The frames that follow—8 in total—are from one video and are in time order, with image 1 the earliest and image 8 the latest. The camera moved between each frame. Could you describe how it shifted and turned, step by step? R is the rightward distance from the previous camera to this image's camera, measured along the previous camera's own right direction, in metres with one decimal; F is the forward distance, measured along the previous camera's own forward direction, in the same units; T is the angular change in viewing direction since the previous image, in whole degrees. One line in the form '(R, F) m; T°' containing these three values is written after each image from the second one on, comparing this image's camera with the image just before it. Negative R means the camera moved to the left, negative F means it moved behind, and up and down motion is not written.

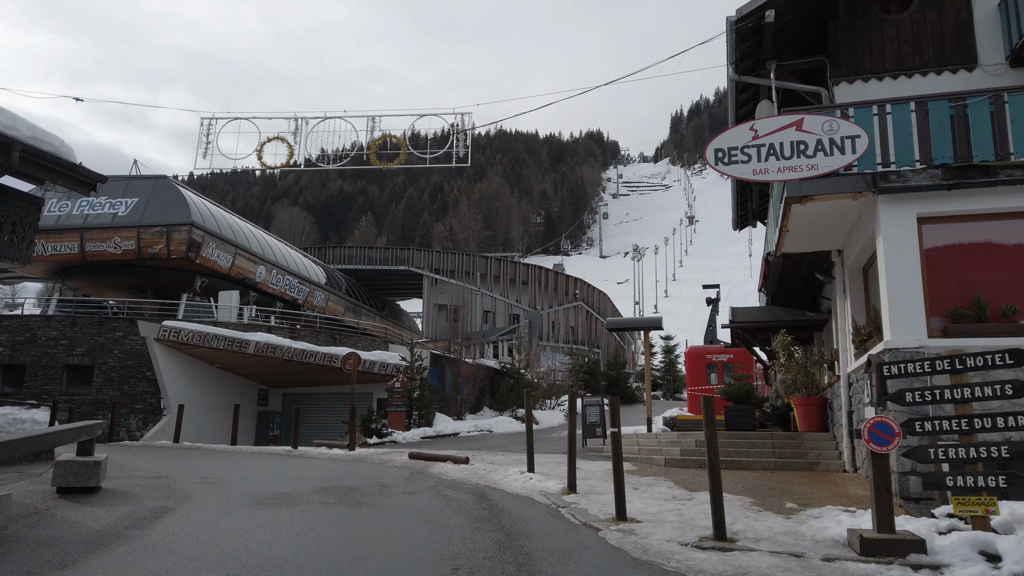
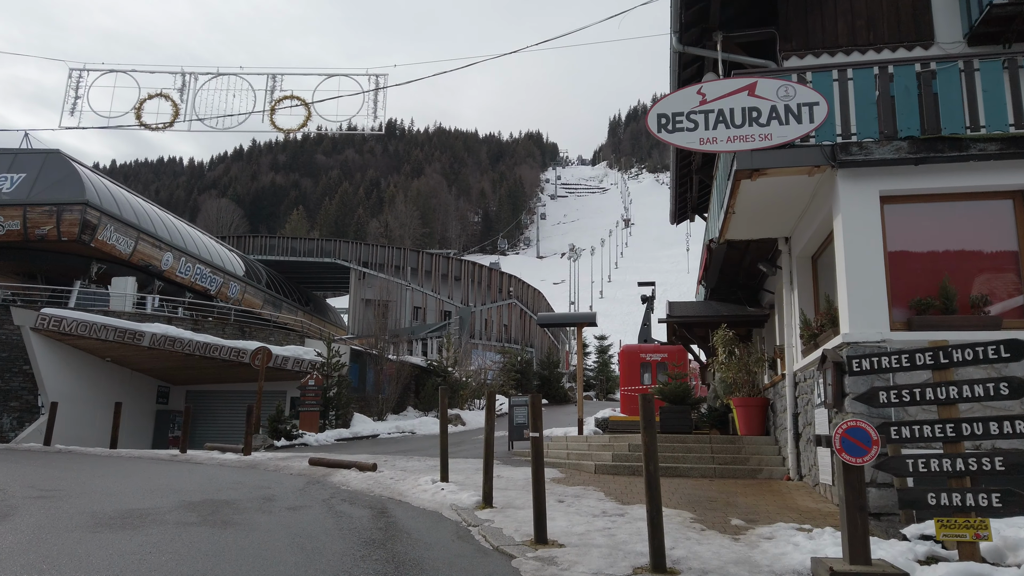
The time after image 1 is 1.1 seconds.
(+0.3, +1.4) m; +5°
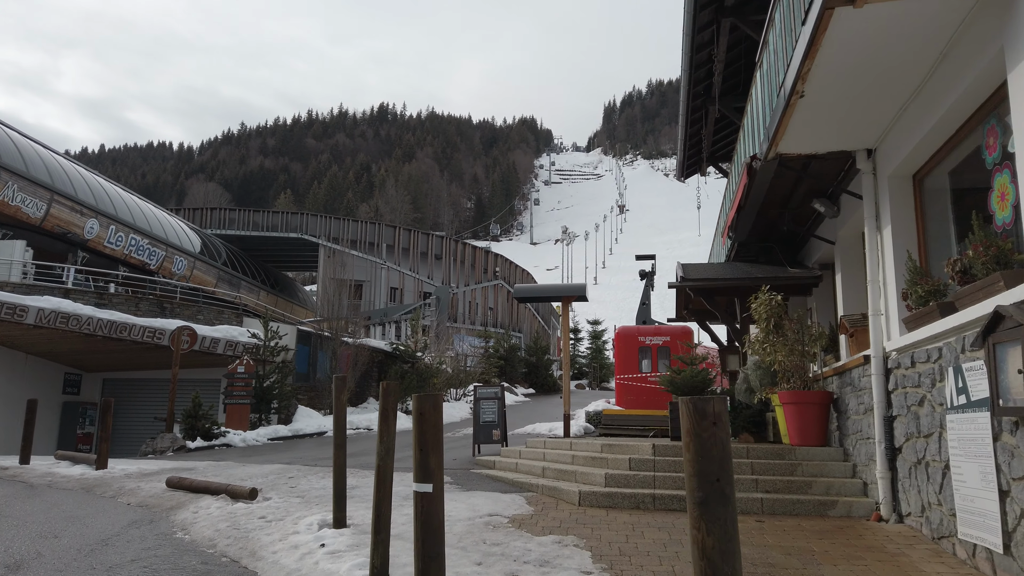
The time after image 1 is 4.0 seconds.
(+0.5, +3.9) m; 0°
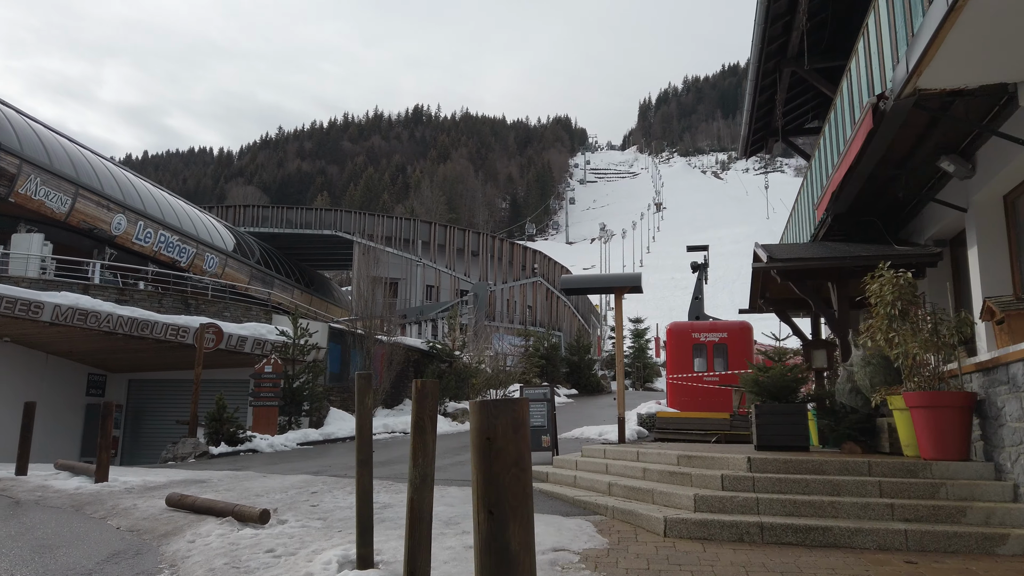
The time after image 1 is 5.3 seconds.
(-0.3, +1.5) m; -3°
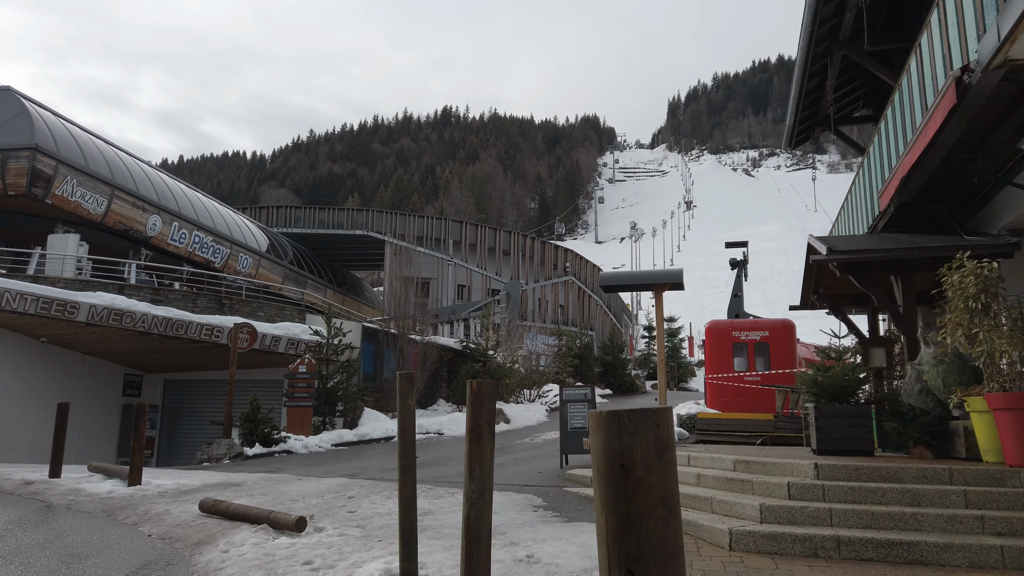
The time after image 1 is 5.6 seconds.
(-0.2, +0.4) m; -2°
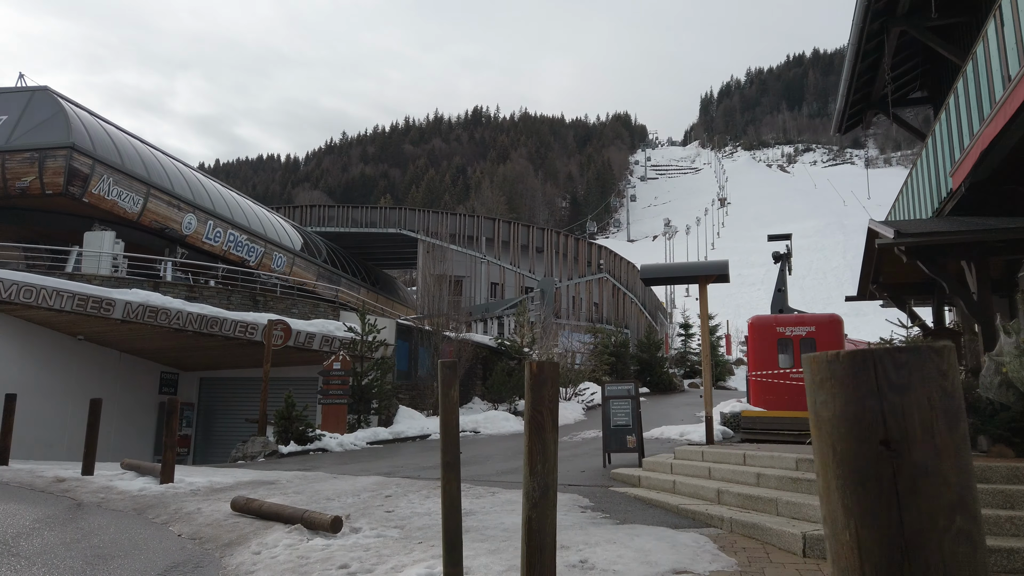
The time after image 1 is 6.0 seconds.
(-0.1, +0.4) m; -2°
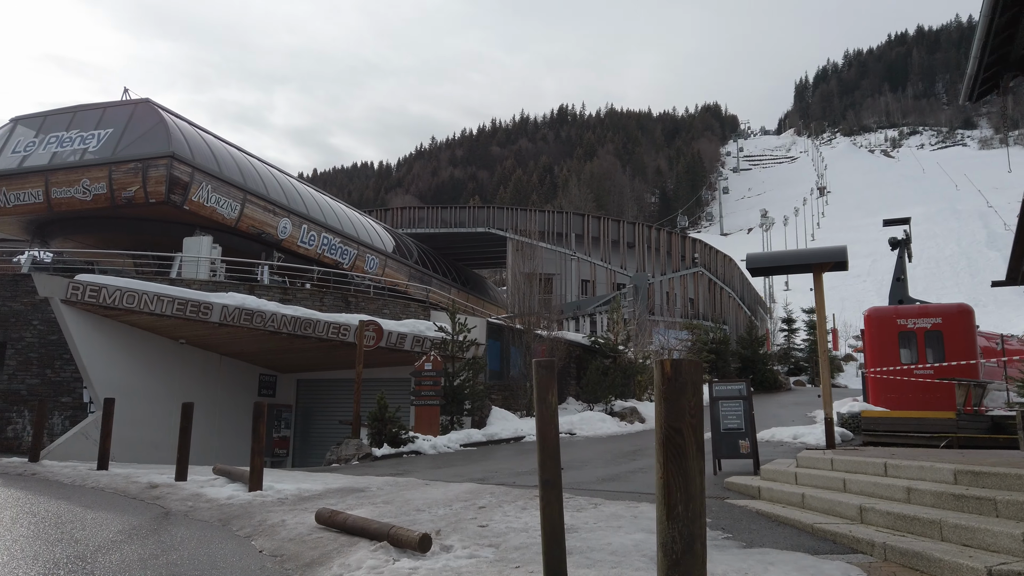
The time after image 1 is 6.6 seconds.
(-0.1, +0.7) m; -7°
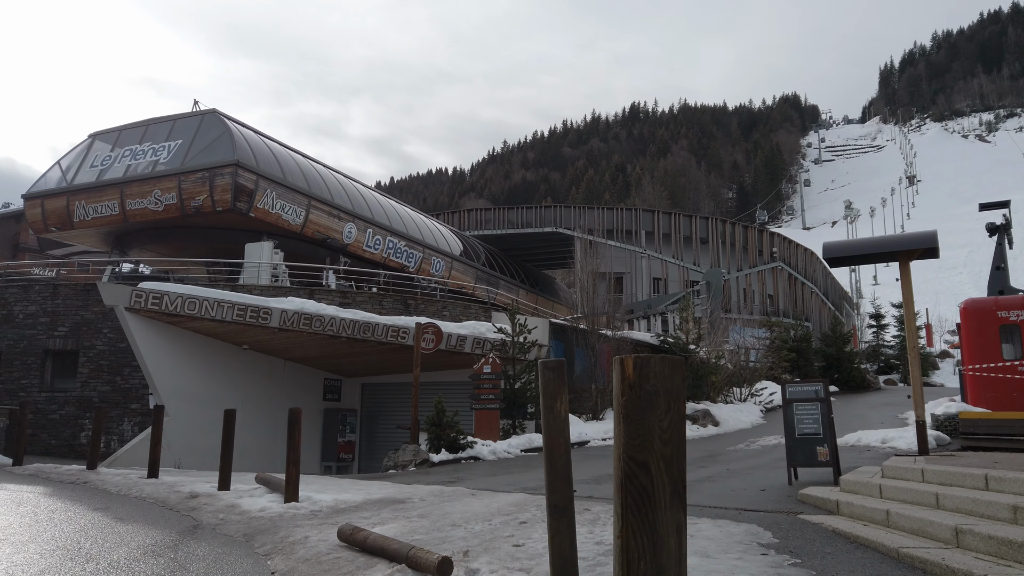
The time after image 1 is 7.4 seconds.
(+0.3, +0.6) m; -6°
